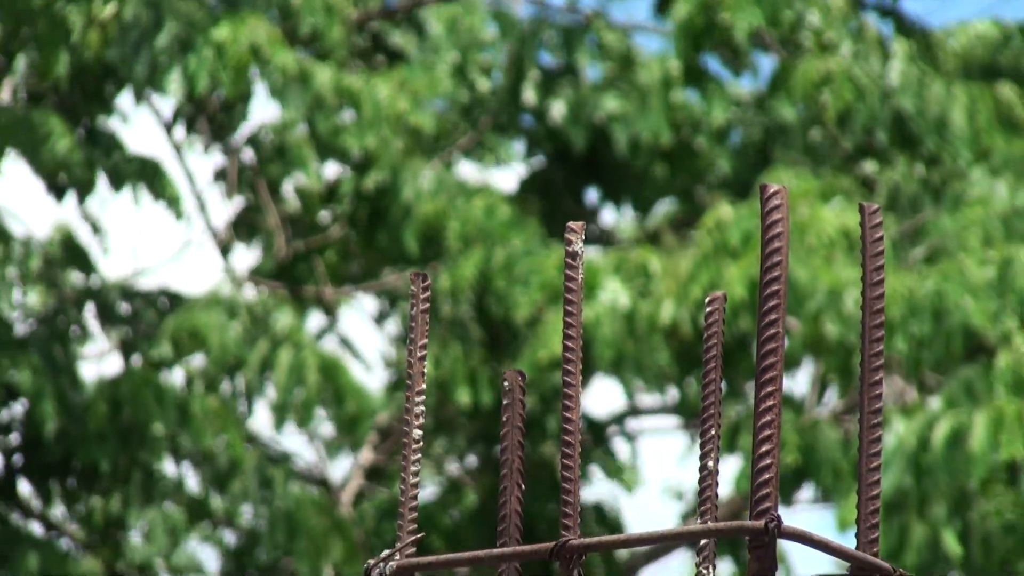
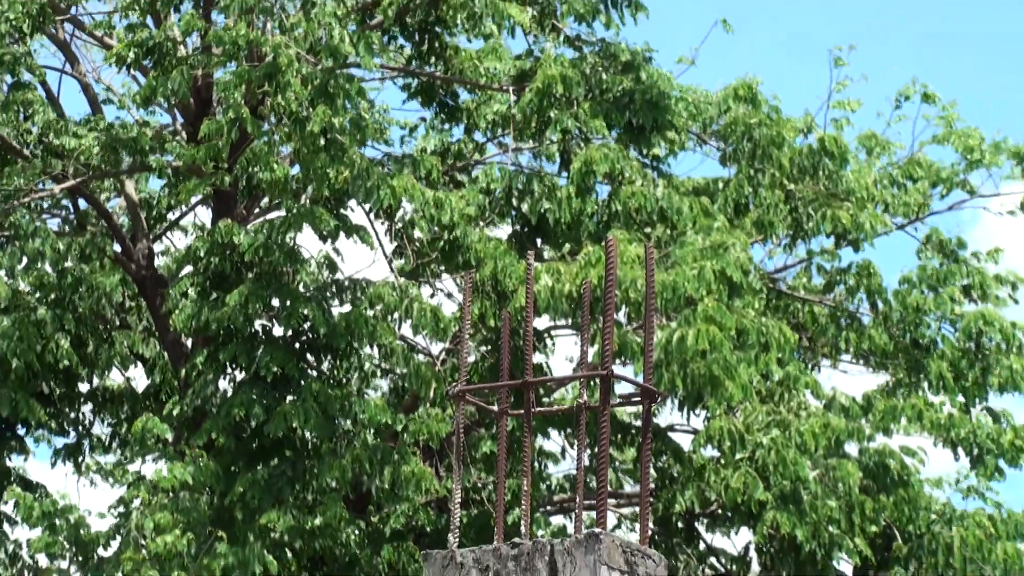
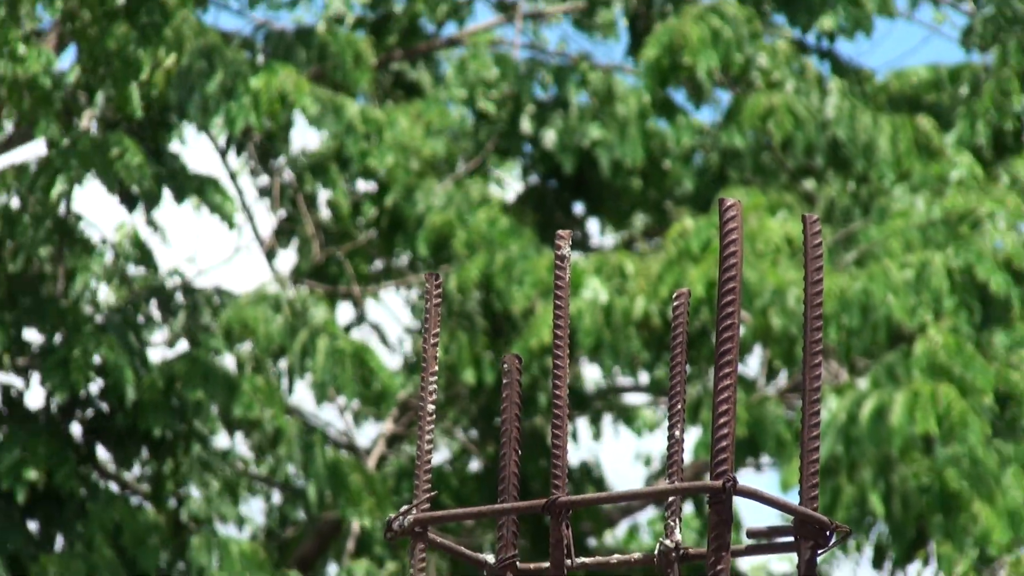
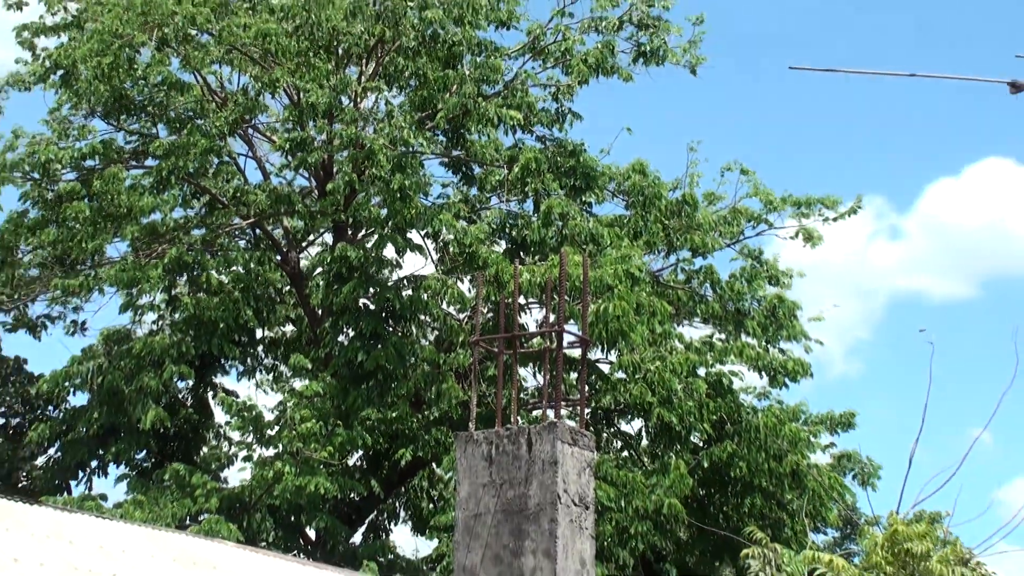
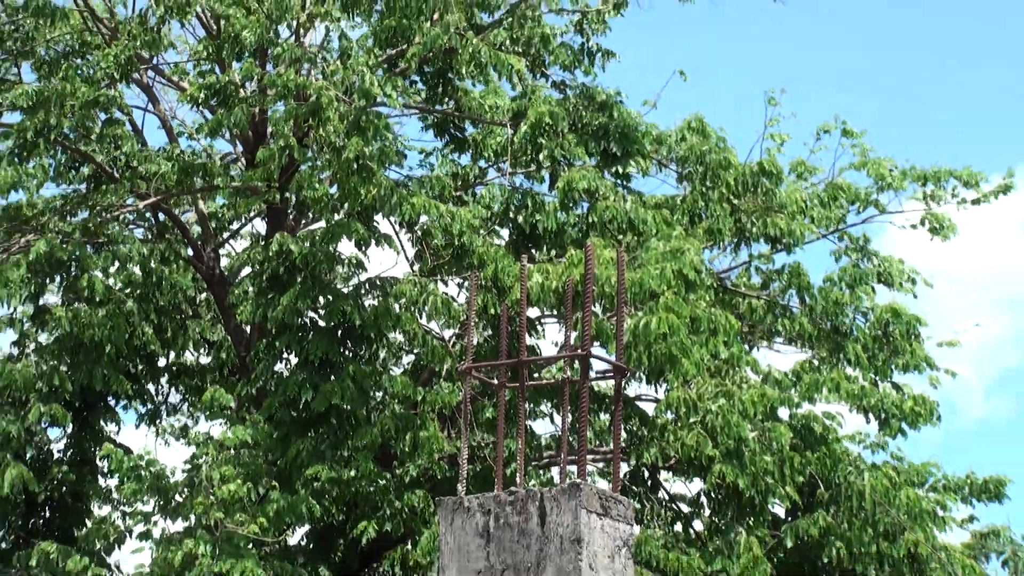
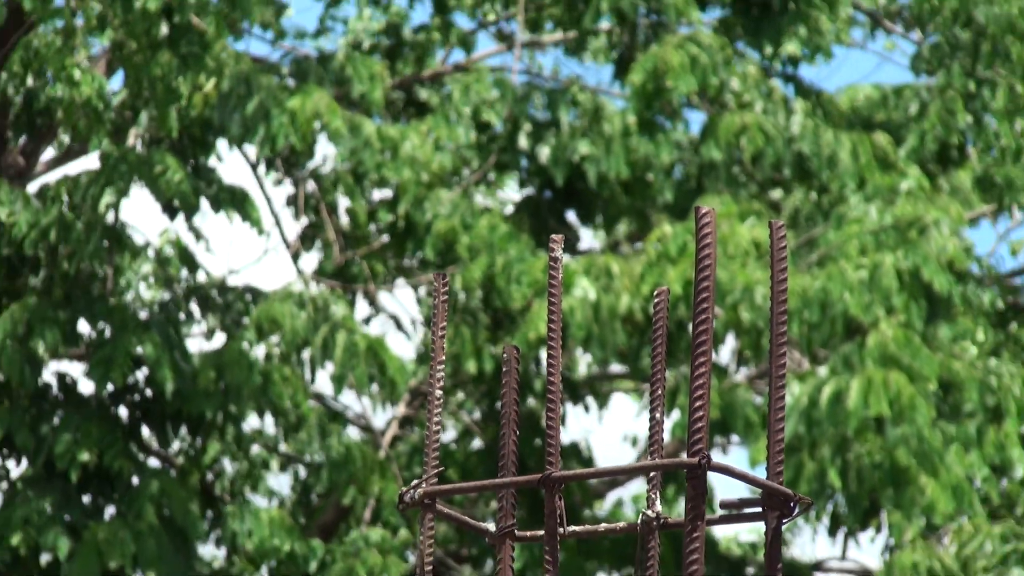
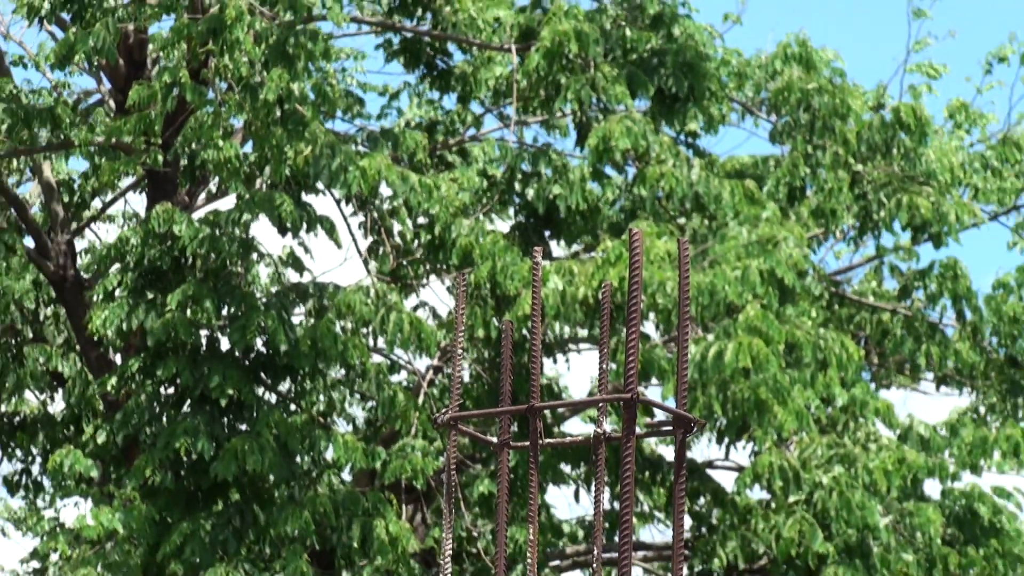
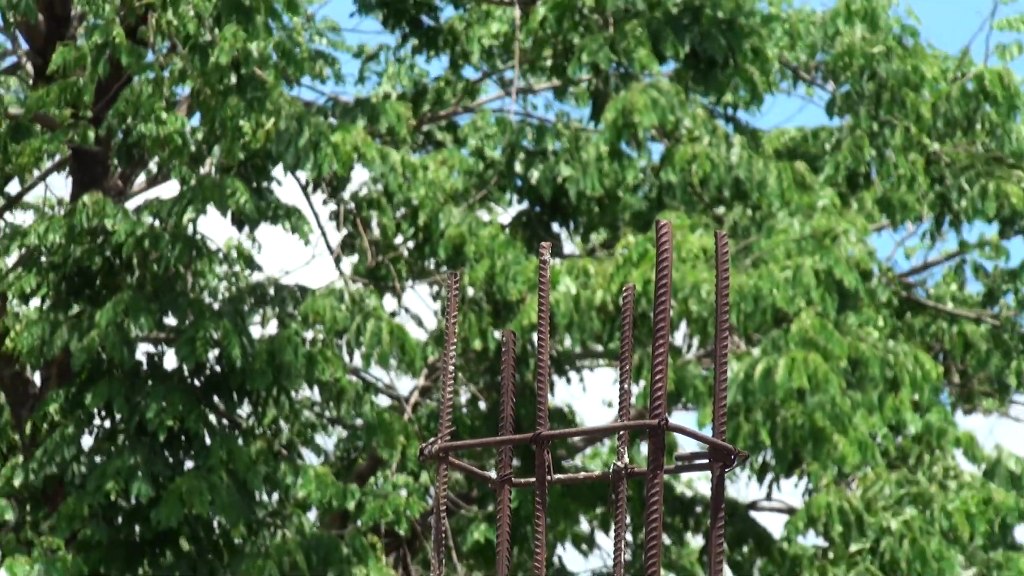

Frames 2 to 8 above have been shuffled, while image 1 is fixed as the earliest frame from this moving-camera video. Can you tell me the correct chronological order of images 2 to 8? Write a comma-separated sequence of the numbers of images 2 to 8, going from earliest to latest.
3, 6, 8, 7, 2, 5, 4
